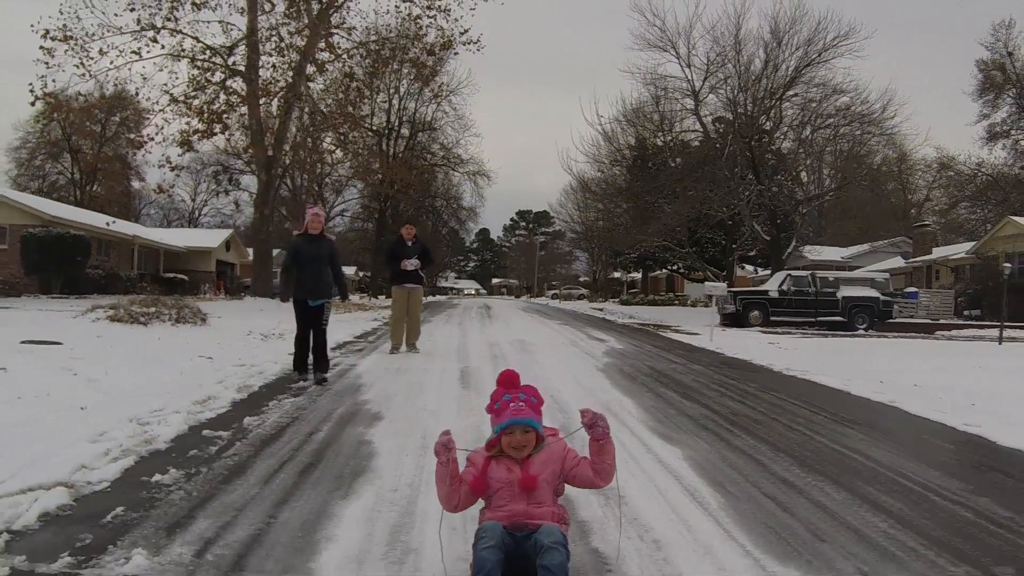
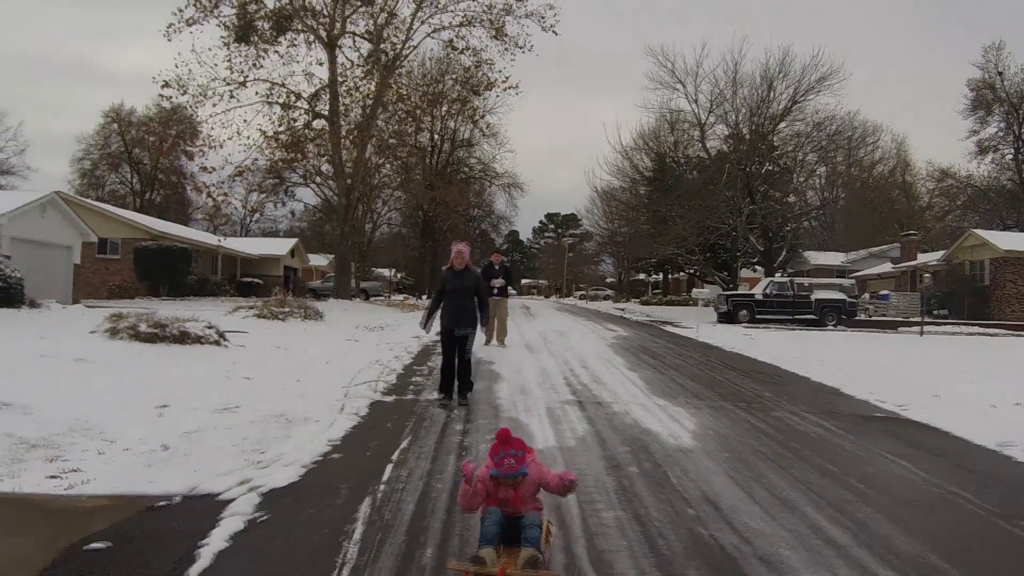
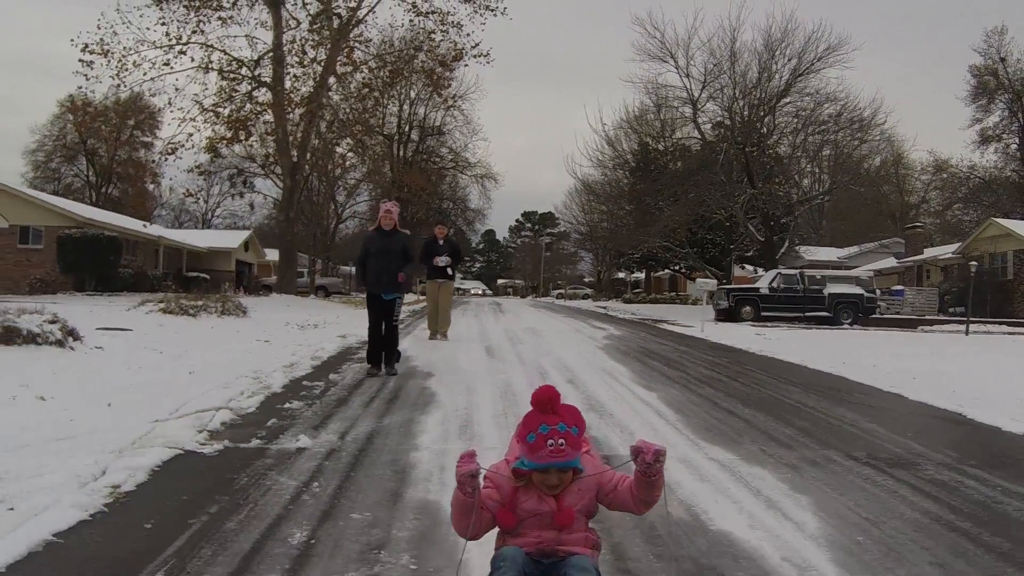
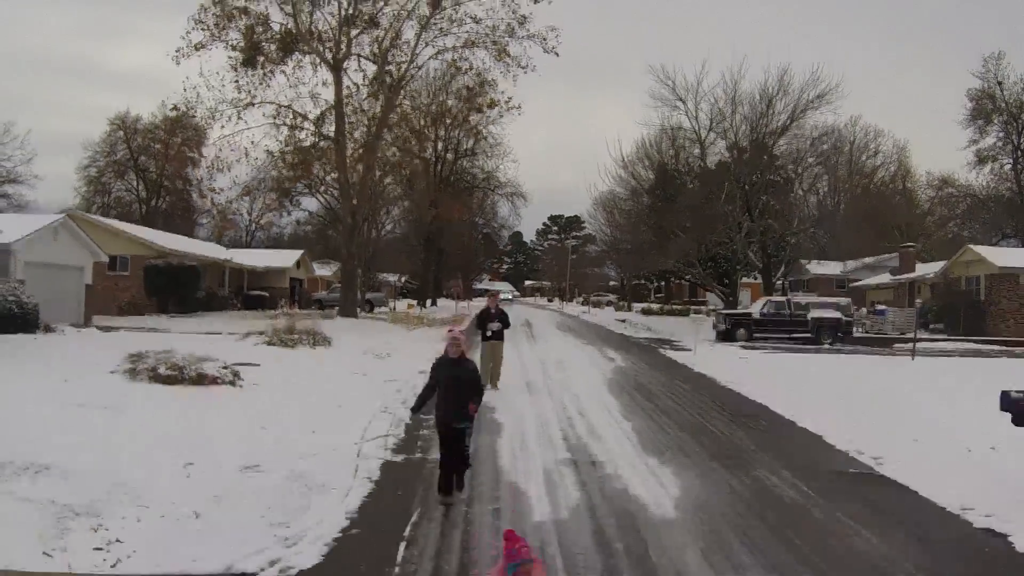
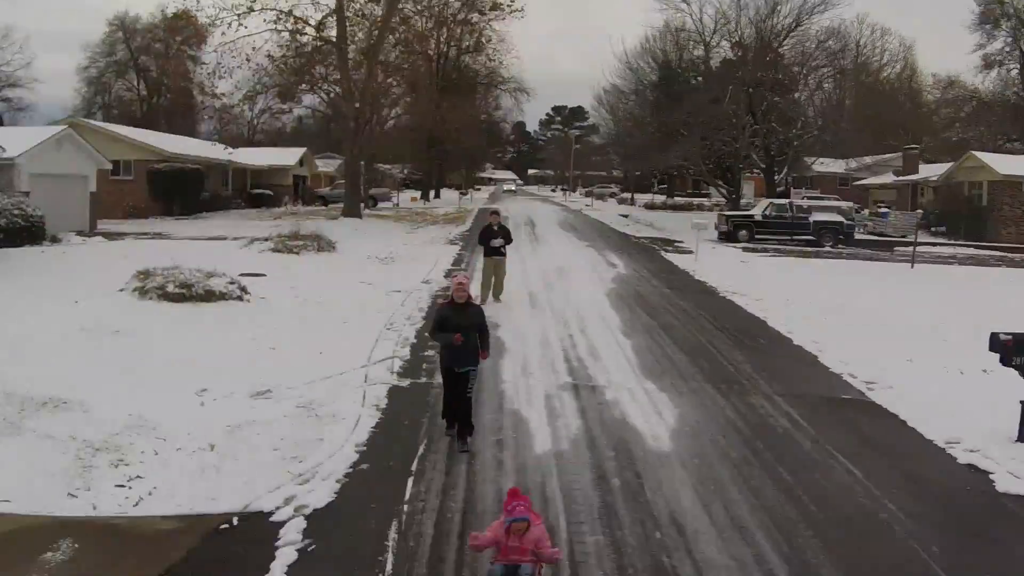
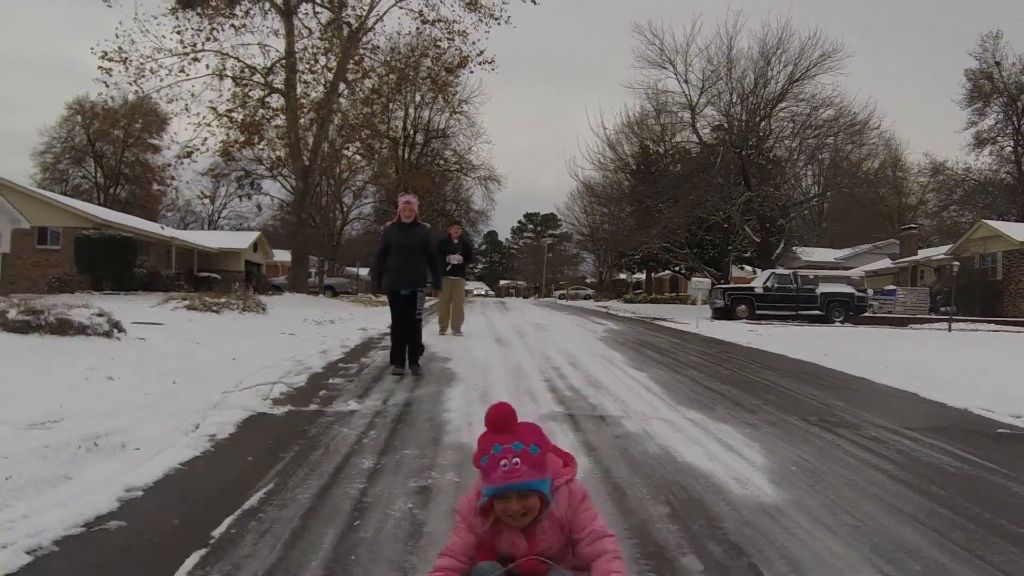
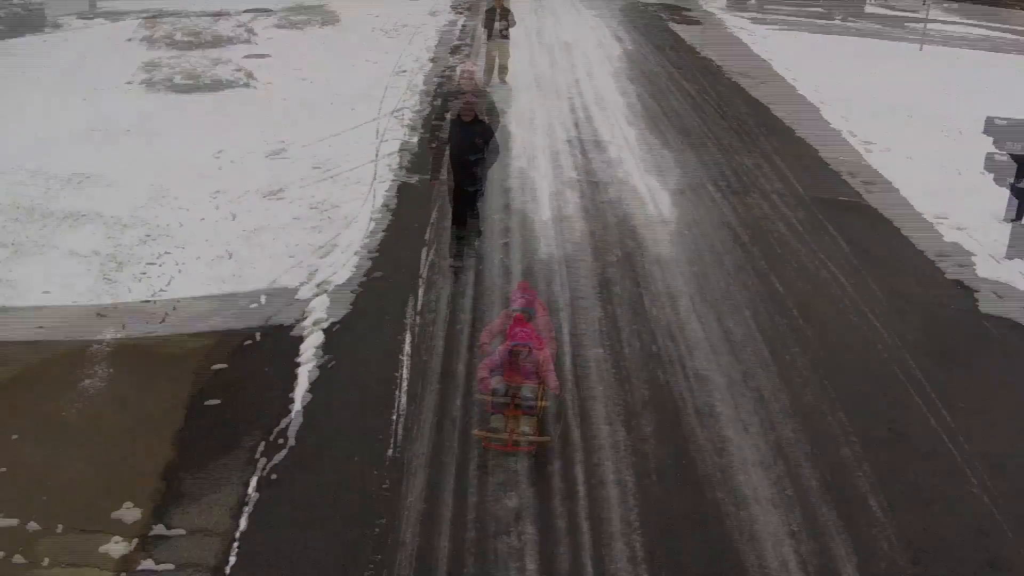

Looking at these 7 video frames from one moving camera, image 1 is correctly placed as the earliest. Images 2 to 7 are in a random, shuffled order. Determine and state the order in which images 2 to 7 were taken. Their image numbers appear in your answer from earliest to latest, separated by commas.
3, 6, 2, 4, 5, 7
